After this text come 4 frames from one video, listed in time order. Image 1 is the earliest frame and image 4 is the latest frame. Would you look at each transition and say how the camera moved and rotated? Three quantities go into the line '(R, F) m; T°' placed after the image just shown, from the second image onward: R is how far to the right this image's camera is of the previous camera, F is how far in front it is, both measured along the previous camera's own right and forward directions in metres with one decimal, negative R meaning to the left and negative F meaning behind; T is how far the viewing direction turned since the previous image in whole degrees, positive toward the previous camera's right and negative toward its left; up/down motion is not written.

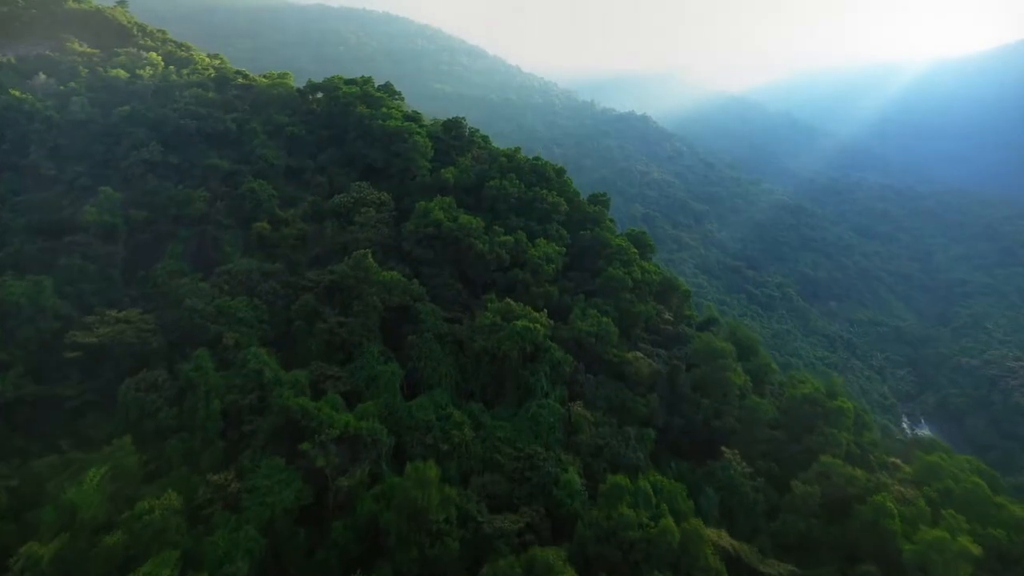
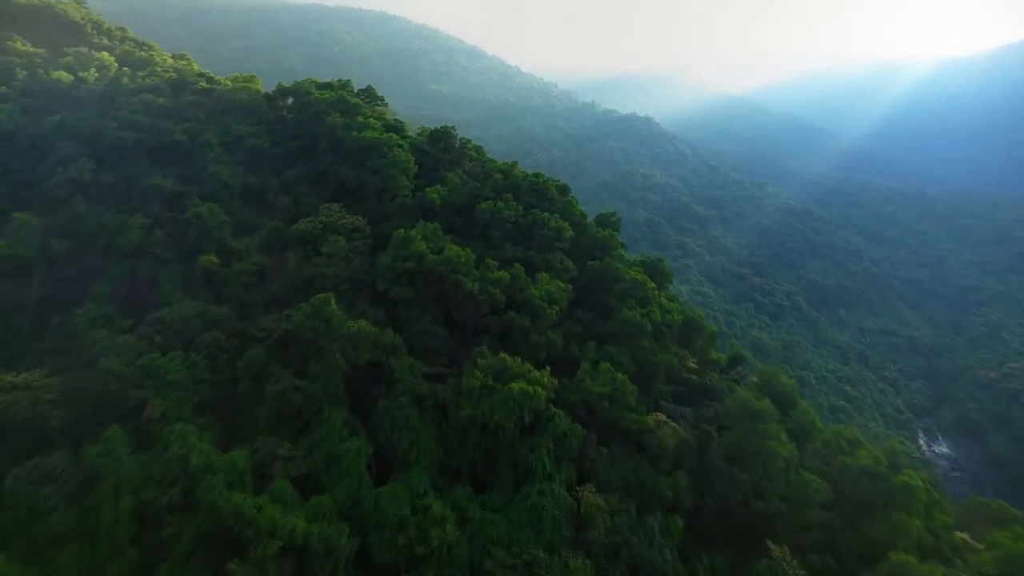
(+0.1, +3.2) m; 0°
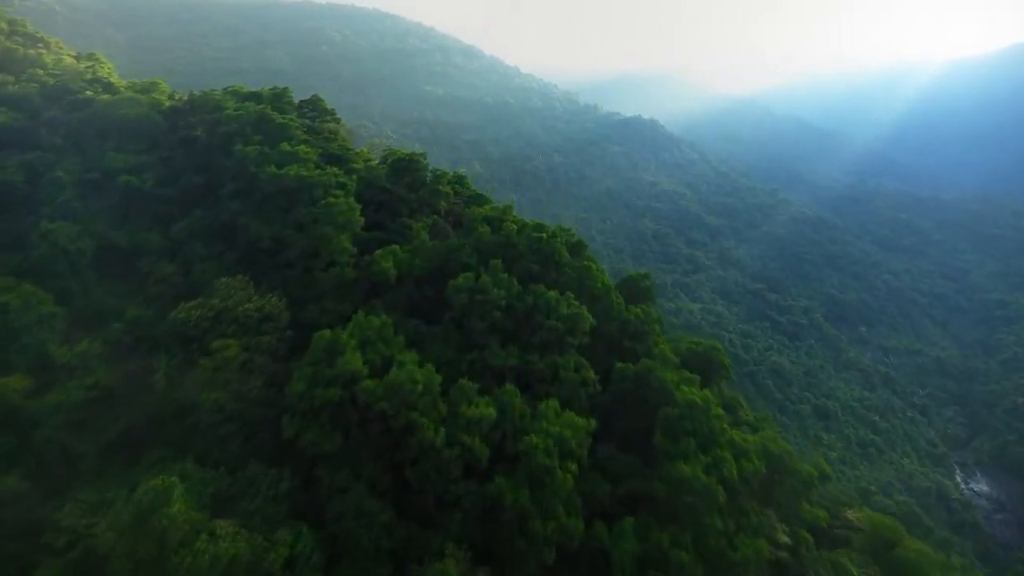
(+0.1, +6.2) m; 0°
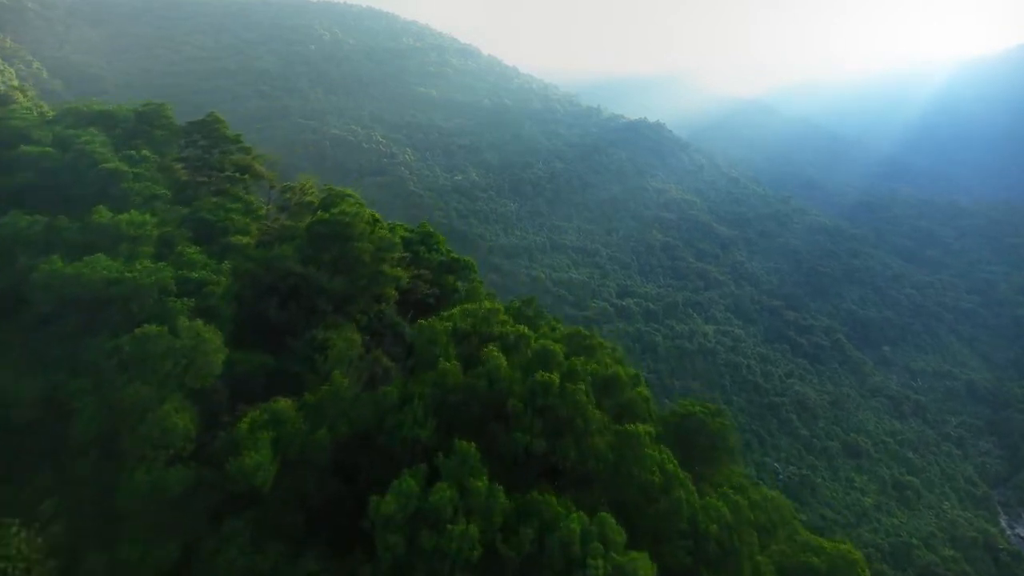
(+0.1, +6.0) m; 0°
